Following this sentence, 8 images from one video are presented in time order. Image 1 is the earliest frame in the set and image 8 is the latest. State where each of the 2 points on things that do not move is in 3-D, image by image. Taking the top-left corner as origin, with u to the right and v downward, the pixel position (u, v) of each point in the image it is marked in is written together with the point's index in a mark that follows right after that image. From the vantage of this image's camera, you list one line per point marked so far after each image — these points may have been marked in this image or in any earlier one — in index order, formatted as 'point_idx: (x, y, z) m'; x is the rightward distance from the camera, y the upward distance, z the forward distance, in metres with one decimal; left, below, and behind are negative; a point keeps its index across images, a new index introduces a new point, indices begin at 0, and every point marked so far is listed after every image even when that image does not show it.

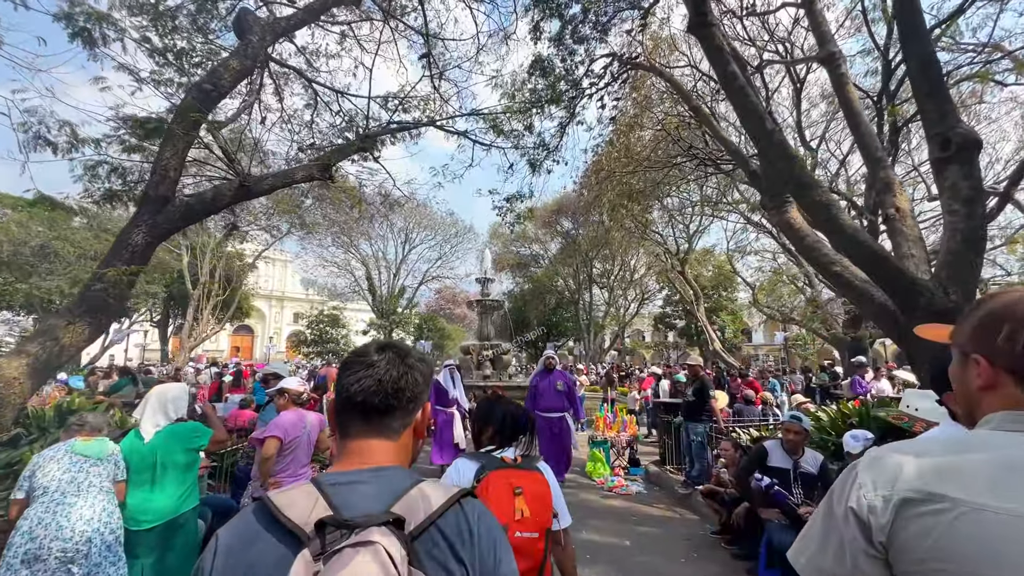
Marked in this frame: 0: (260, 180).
0: (-3.3, +1.4, +6.2) m
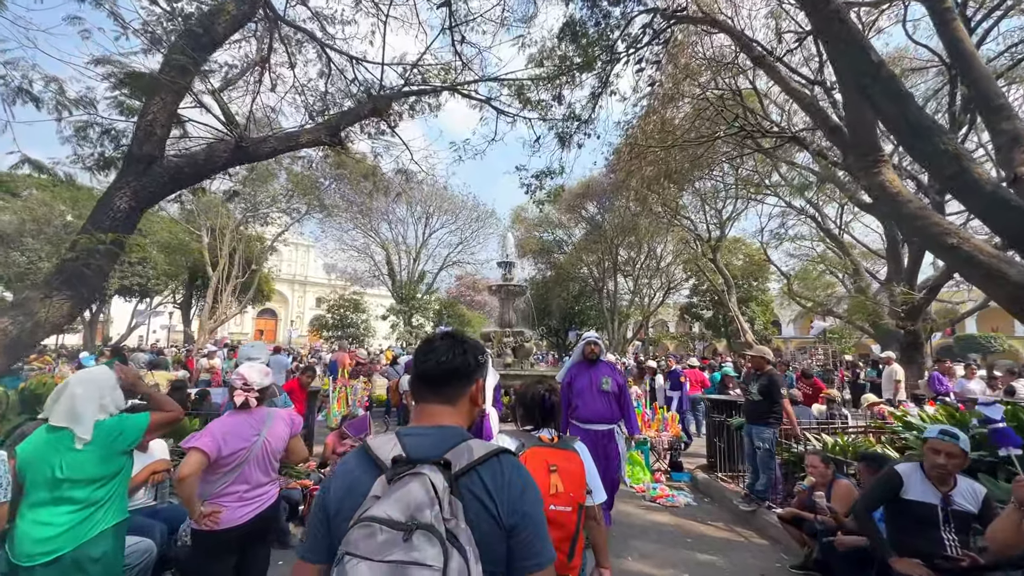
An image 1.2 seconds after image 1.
0: (-3.0, +1.7, +5.5) m
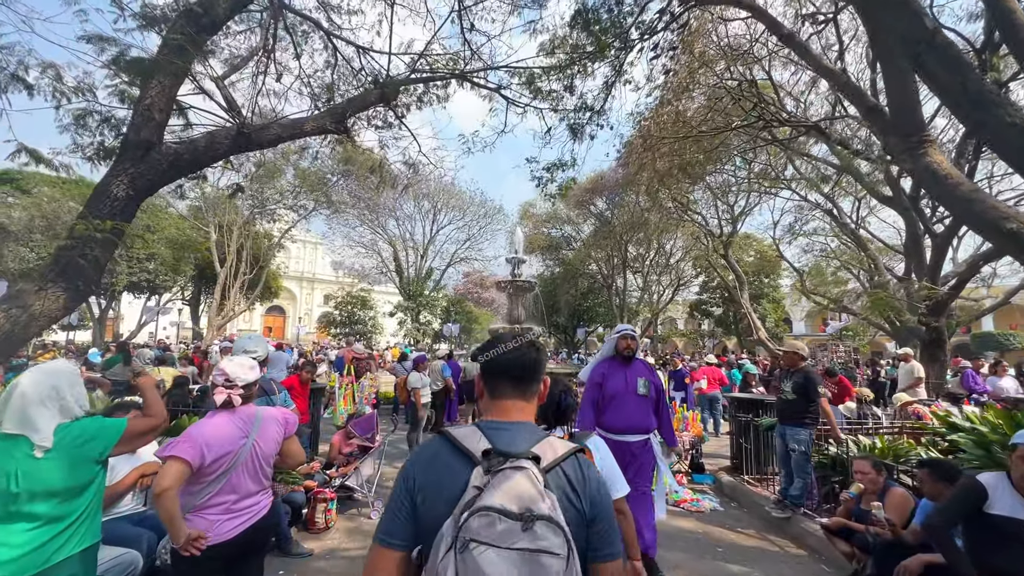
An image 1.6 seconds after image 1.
0: (-2.8, +1.8, +5.3) m
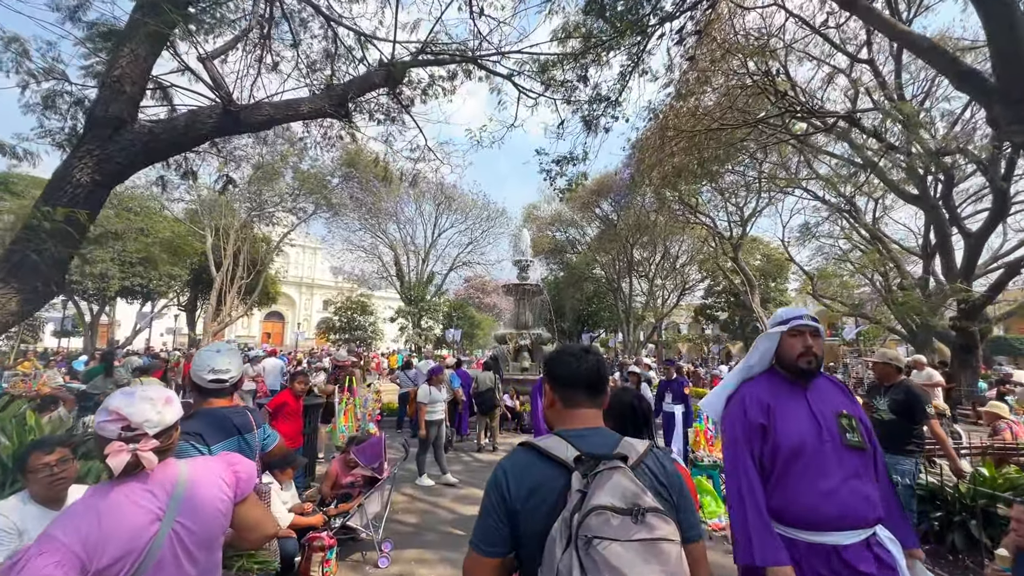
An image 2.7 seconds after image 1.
0: (-2.6, +1.8, +4.7) m
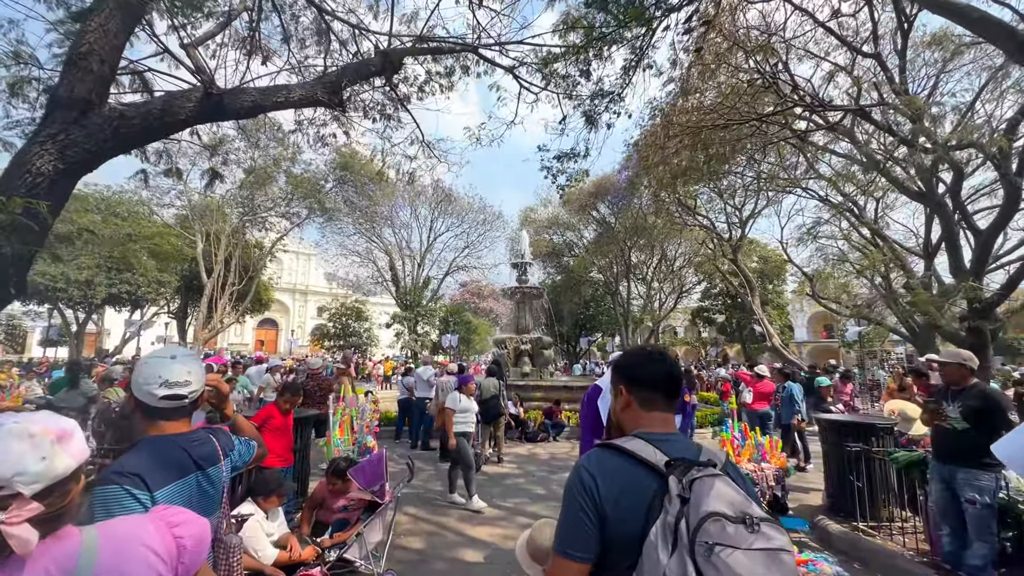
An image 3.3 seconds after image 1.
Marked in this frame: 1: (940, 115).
0: (-2.5, +1.8, +4.3) m
1: (+9.5, +3.8, +10.4) m
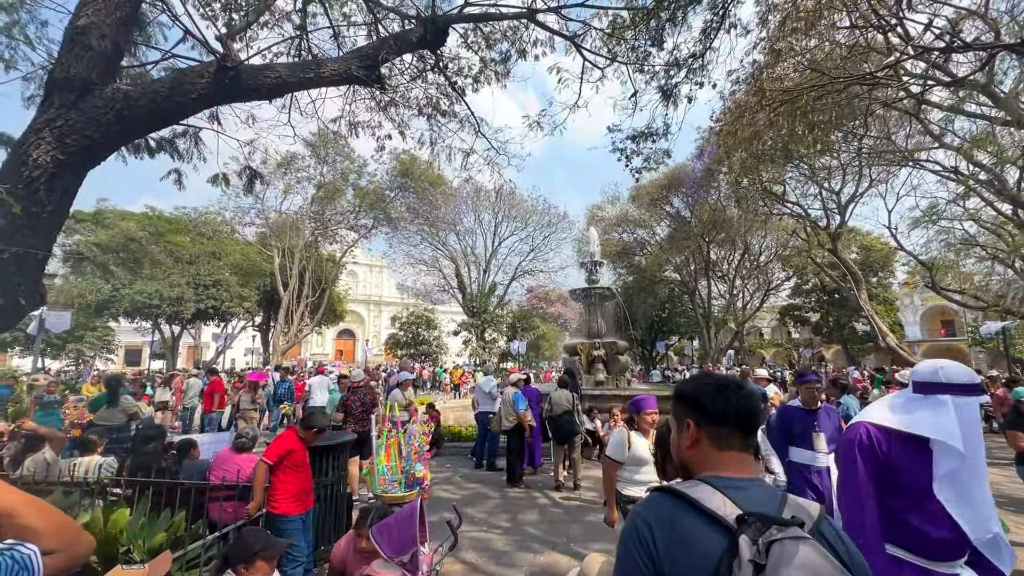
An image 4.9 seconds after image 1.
0: (-2.0, +1.7, +3.7) m
1: (+10.7, +4.2, +8.1) m
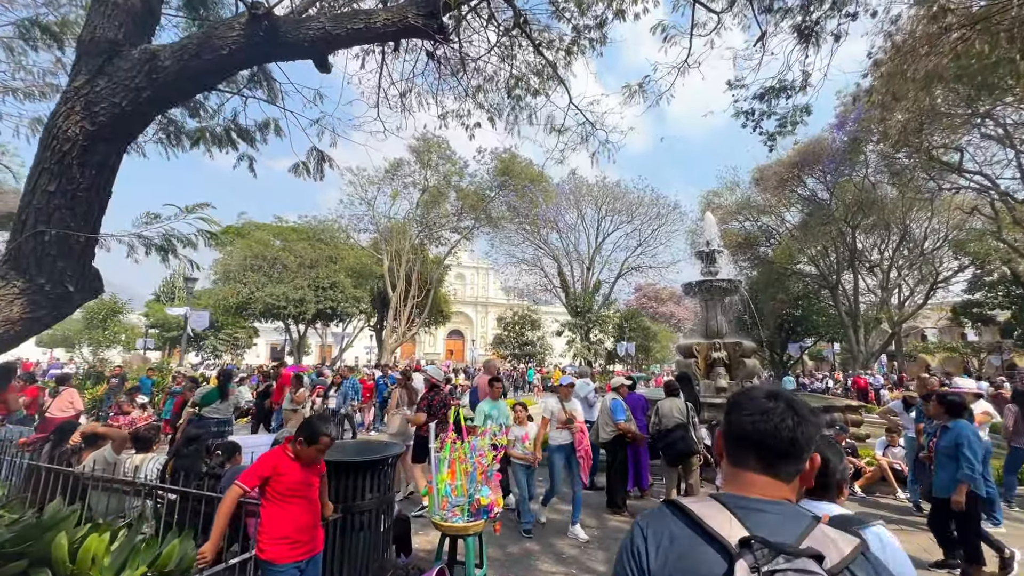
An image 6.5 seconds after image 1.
0: (-1.5, +1.9, +3.2) m
1: (+11.8, +4.5, +4.7) m
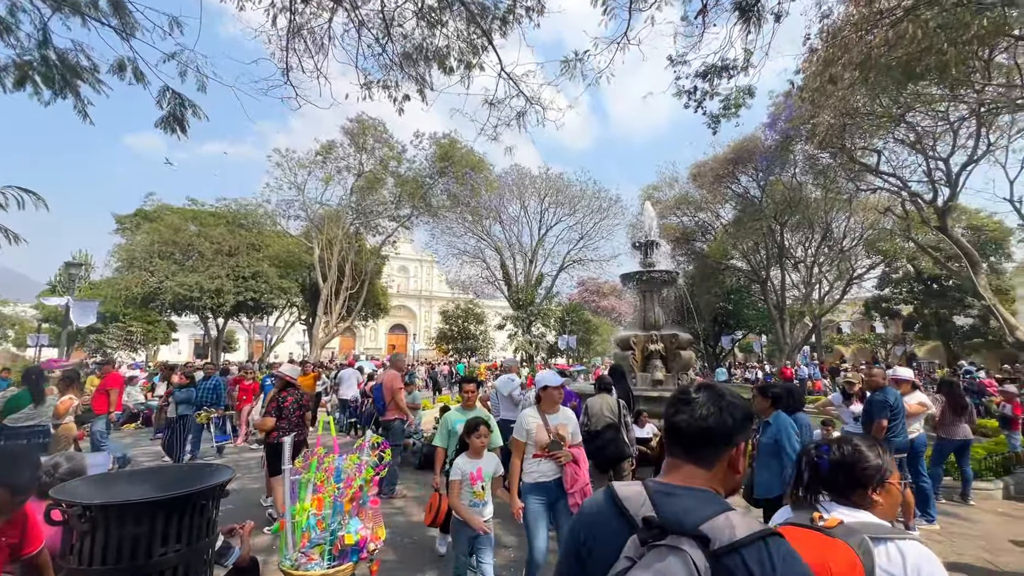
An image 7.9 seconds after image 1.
0: (-2.1, +2.0, +2.4) m
1: (+11.0, +4.6, +5.3) m
